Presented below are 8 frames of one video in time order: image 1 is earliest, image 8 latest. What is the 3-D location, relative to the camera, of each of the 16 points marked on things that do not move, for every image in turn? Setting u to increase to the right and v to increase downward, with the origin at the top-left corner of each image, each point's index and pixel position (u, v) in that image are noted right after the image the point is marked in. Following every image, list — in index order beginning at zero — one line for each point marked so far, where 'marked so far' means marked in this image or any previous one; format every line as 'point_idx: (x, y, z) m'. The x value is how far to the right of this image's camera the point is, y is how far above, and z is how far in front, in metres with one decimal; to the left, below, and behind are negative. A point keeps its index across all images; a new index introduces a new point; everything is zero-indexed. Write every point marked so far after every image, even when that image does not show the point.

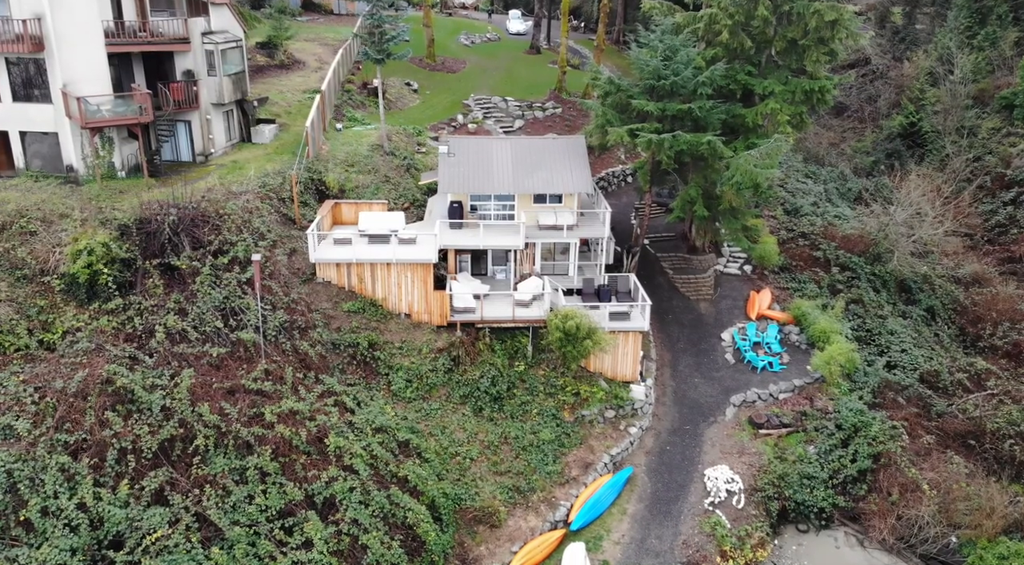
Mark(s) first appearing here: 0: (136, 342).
0: (-10.3, -1.6, +20.0) m
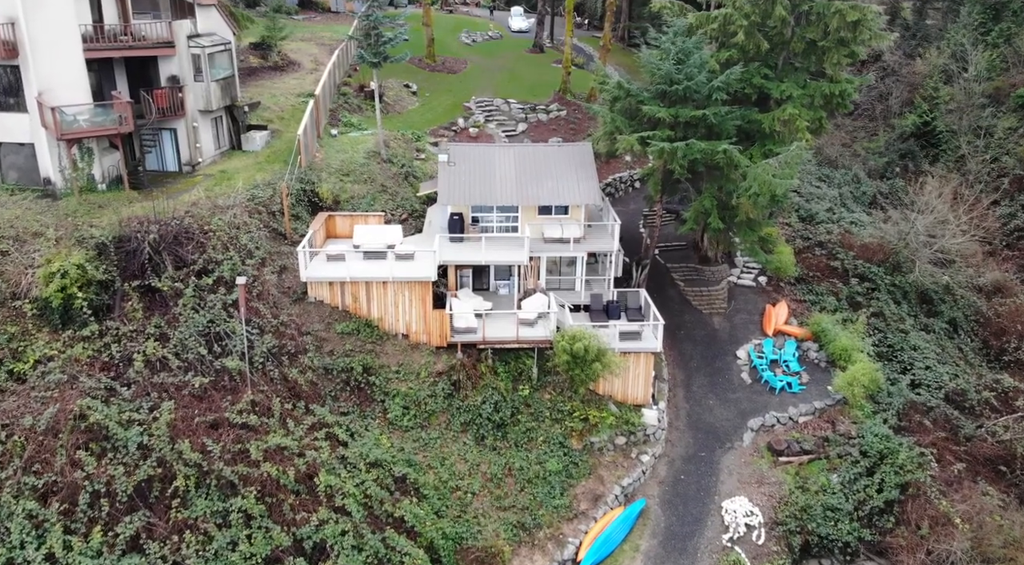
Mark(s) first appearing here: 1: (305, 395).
0: (-10.2, -2.3, +18.6) m
1: (-5.7, -3.1, +20.0) m
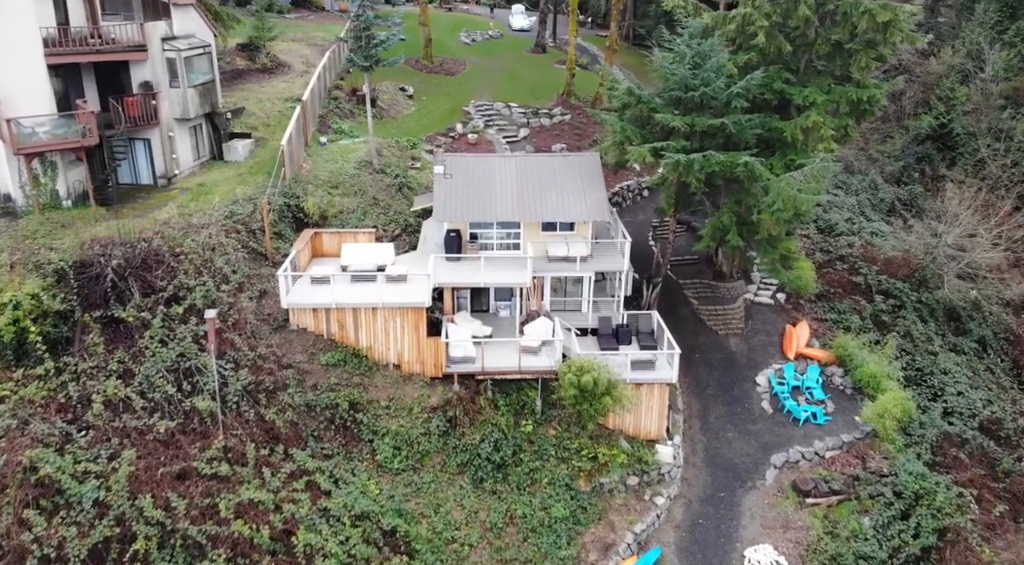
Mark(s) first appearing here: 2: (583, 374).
0: (-10.1, -3.0, +16.7) m
1: (-5.6, -3.8, +18.0) m
2: (+1.9, -2.5, +19.8) m
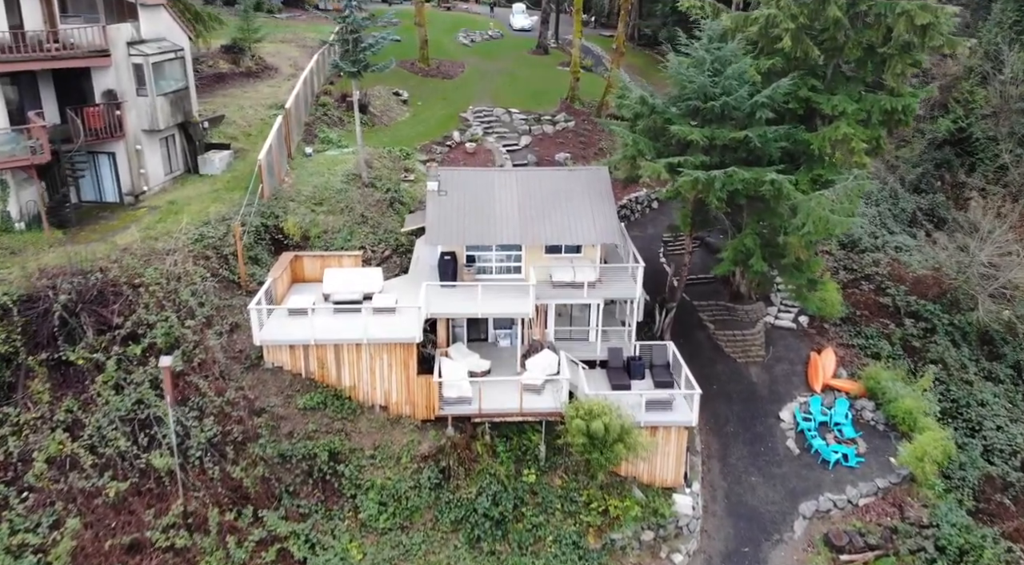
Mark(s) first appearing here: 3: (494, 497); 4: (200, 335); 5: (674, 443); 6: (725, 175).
0: (-10.1, -3.9, +14.5) m
1: (-5.6, -4.7, +15.9) m
2: (+1.9, -3.3, +17.7) m
3: (-0.4, -5.2, +17.8) m
4: (-7.6, -1.3, +17.6) m
5: (+4.2, -4.2, +19.1) m
6: (+5.8, +2.9, +19.6) m
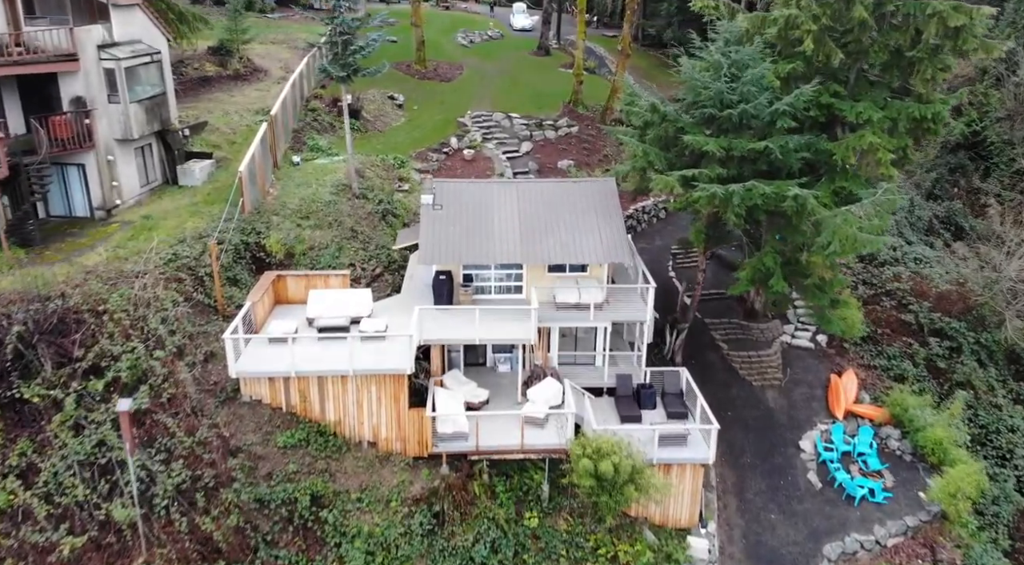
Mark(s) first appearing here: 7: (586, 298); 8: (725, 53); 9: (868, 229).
0: (-10.1, -4.4, +13.0) m
1: (-5.6, -5.3, +14.4) m
2: (+1.9, -3.9, +16.1) m
3: (-0.4, -5.8, +16.2) m
4: (-7.6, -1.9, +16.1) m
5: (+4.2, -4.8, +17.5) m
6: (+5.8, +2.3, +18.1) m
7: (+2.0, -0.4, +19.1) m
8: (+5.7, +6.1, +19.3) m
9: (+8.9, +1.4, +18.1) m
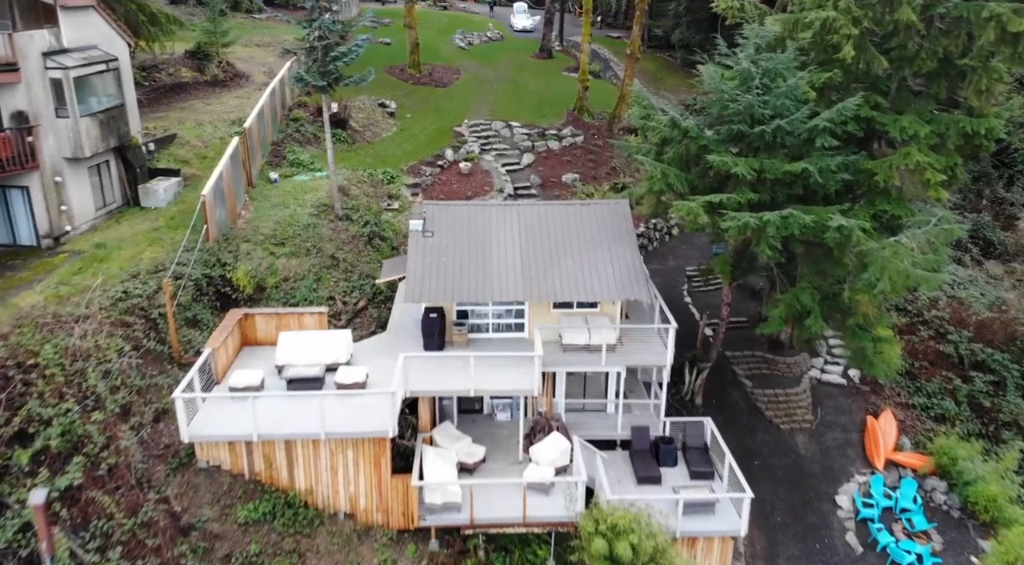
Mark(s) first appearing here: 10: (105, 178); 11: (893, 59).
0: (-10.1, -5.4, +10.7) m
1: (-5.6, -6.2, +12.1) m
2: (+1.9, -4.8, +13.8) m
3: (-0.4, -6.8, +13.9) m
4: (-7.6, -2.8, +13.8) m
5: (+4.2, -5.7, +15.2) m
6: (+5.8, +1.4, +15.7) m
7: (+2.0, -1.3, +16.8) m
8: (+5.7, +5.2, +17.0) m
9: (+8.9, +0.4, +15.8) m
10: (-11.0, +2.8, +19.7) m
11: (+9.7, +5.7, +18.6) m
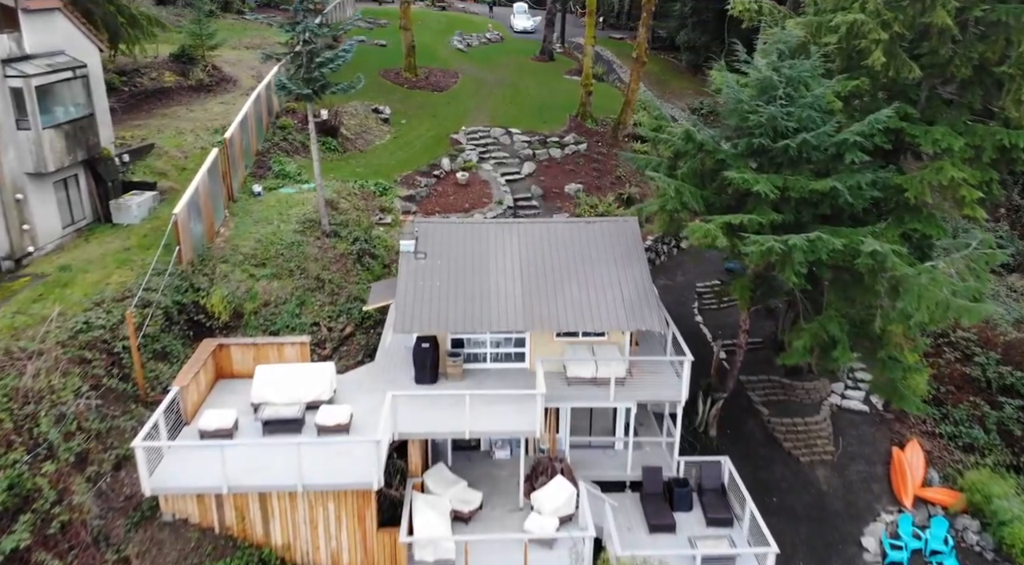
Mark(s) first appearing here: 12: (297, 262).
0: (-10.1, -6.0, +9.3) m
1: (-5.6, -6.8, +10.6) m
2: (+1.9, -5.4, +12.4) m
3: (-0.4, -7.3, +12.5) m
4: (-7.6, -3.4, +12.3) m
5: (+4.2, -6.3, +13.7) m
6: (+5.8, +0.8, +14.3) m
7: (+2.0, -1.9, +15.3) m
8: (+5.7, +4.6, +15.6) m
9: (+8.9, -0.2, +14.3) m
10: (-11.0, +2.3, +18.3) m
11: (+9.7, +5.1, +17.2) m
12: (-5.4, +0.5, +18.4) m
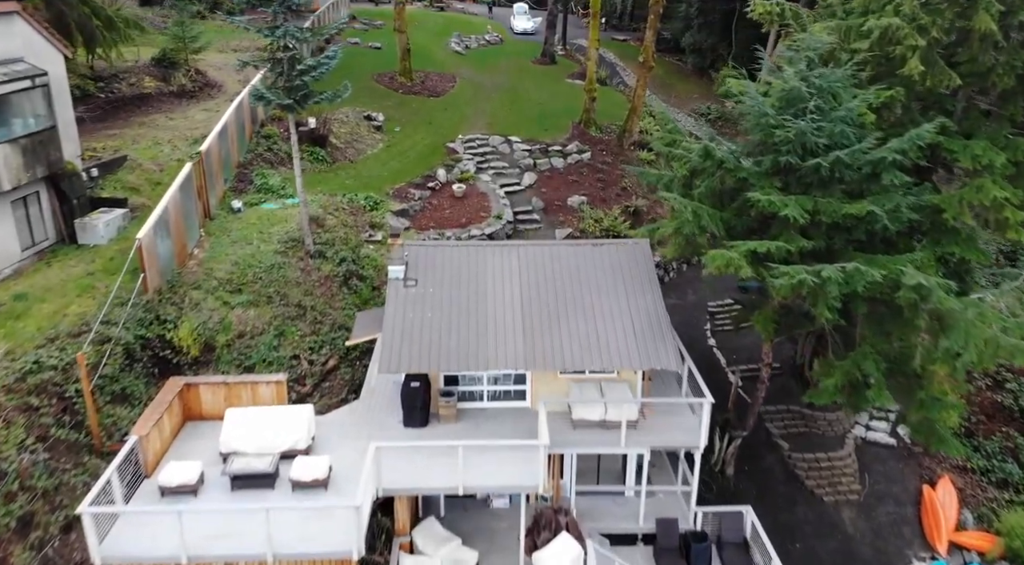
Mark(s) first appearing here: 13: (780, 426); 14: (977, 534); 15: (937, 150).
0: (-10.1, -6.6, +7.8) m
1: (-5.6, -7.4, +9.1) m
2: (+1.9, -6.1, +10.9) m
3: (-0.5, -8.0, +11.0) m
4: (-7.6, -4.0, +10.8) m
5: (+4.2, -6.9, +12.3) m
6: (+5.8, +0.2, +12.8) m
7: (+1.9, -2.5, +13.9) m
8: (+5.6, +3.9, +14.1) m
9: (+8.9, -0.8, +12.8) m
10: (-11.0, +1.6, +16.8) m
11: (+9.7, +4.5, +15.7) m
12: (-5.4, -0.1, +16.9) m
13: (+7.1, -3.8, +19.4) m
14: (+11.1, -6.0, +17.2) m
15: (+9.2, +2.9, +15.7) m
